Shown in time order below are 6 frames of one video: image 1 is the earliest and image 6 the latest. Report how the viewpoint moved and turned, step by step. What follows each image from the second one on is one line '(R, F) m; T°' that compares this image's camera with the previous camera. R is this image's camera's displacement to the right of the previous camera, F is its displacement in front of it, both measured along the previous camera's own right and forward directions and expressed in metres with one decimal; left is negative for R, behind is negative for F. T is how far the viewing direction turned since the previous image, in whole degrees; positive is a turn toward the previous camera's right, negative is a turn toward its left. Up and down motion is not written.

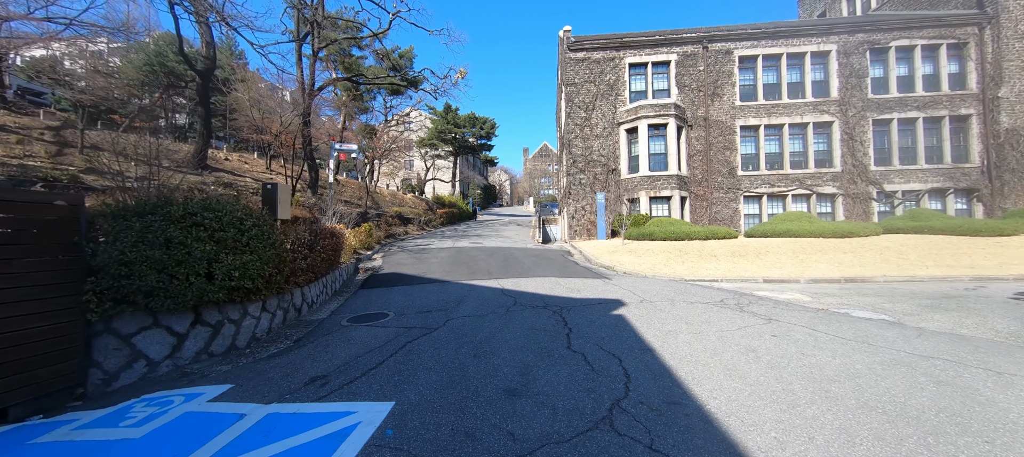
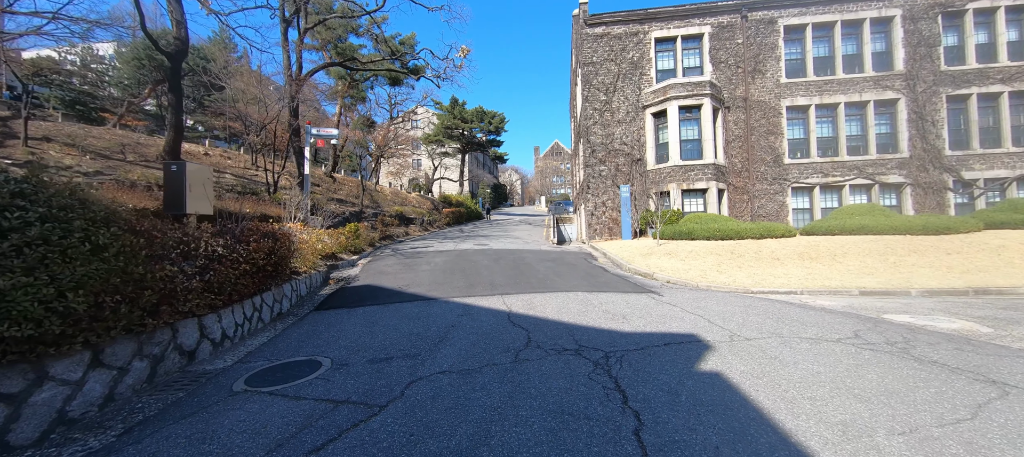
(0.0, +2.2) m; -2°
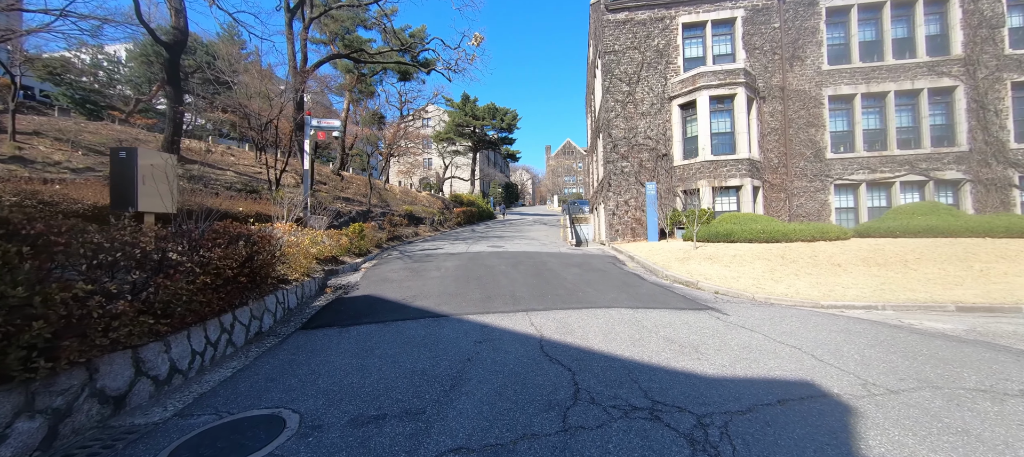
(-0.2, +1.0) m; -2°
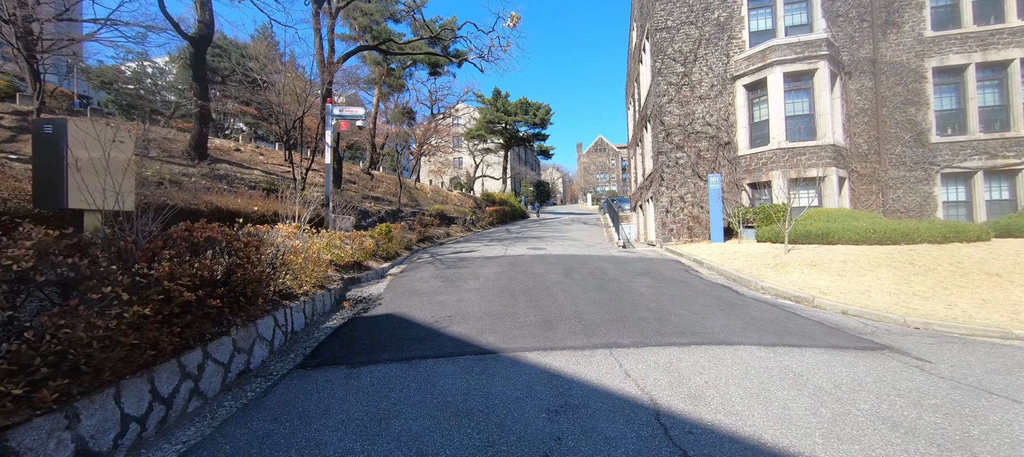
(-0.4, +1.3) m; -4°
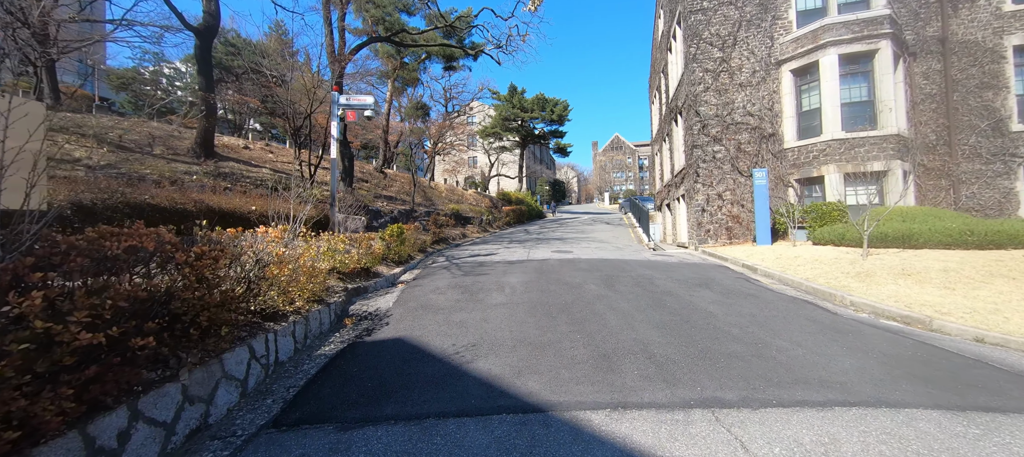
(-0.2, +1.0) m; -2°
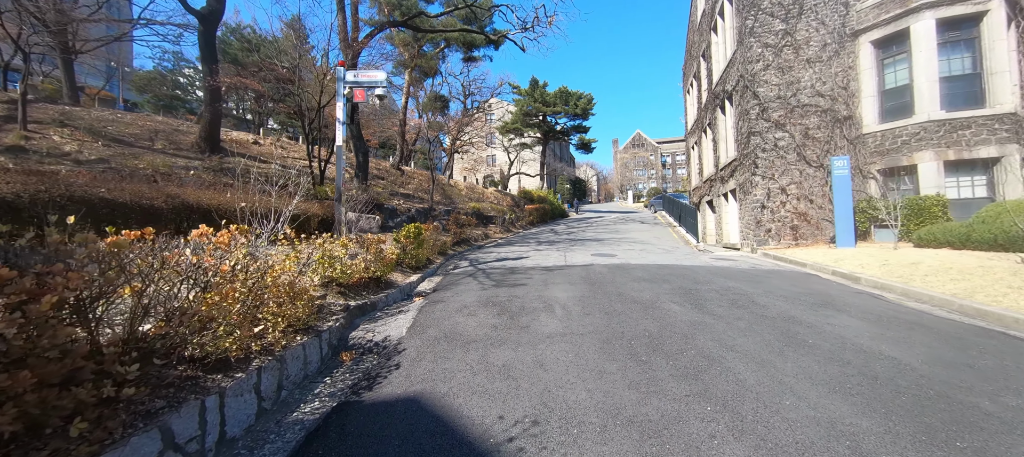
(-0.4, +1.3) m; -3°
